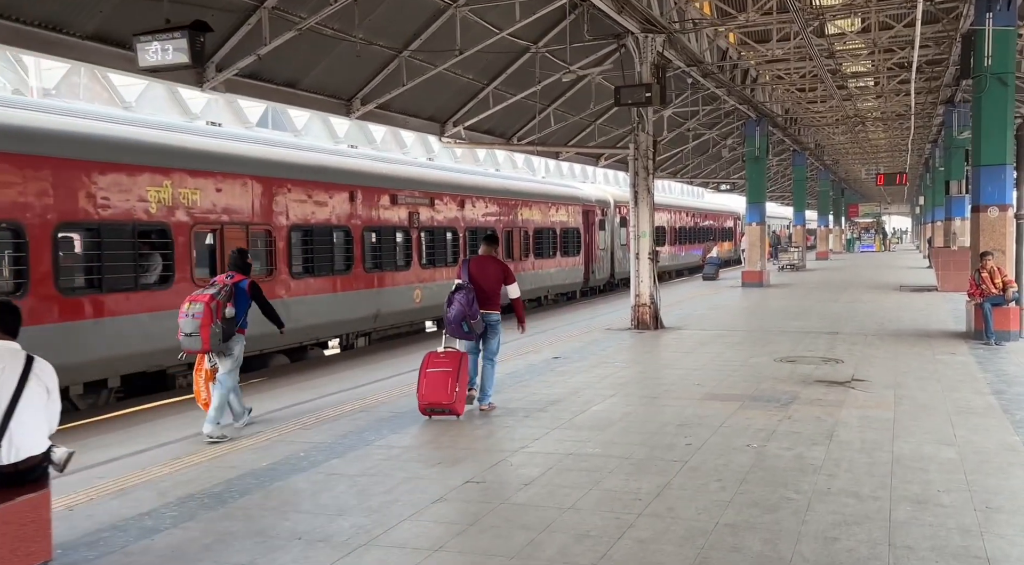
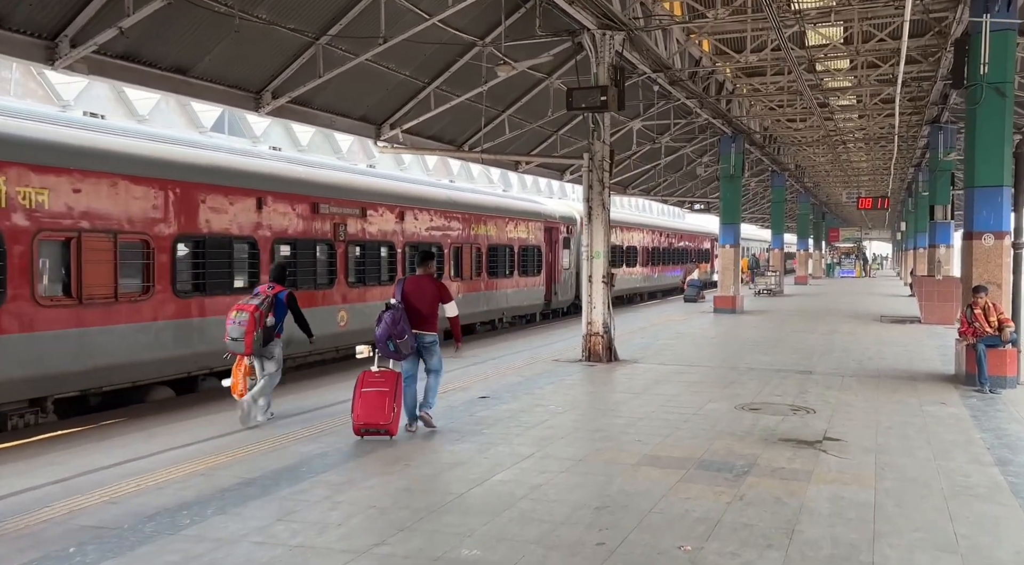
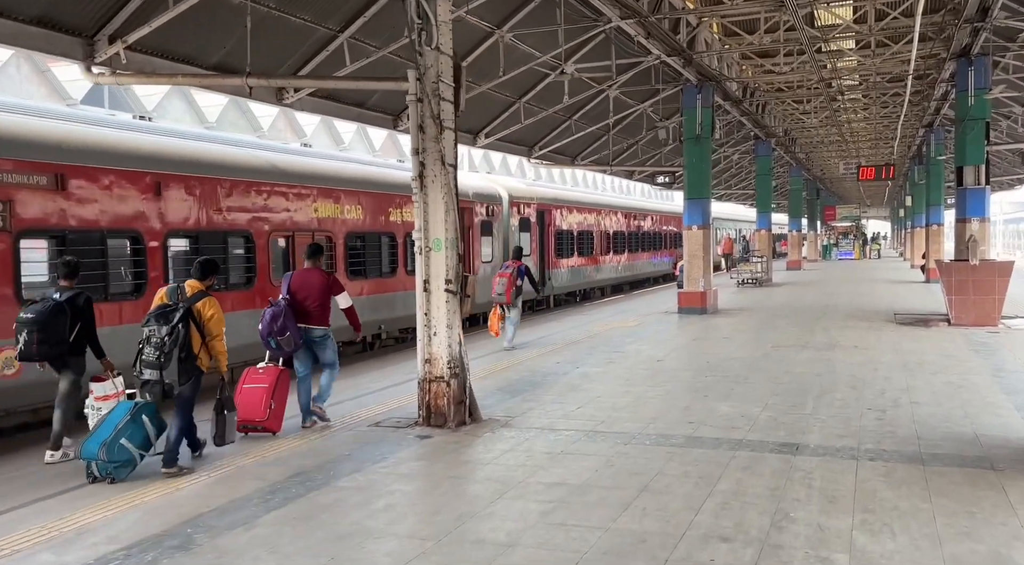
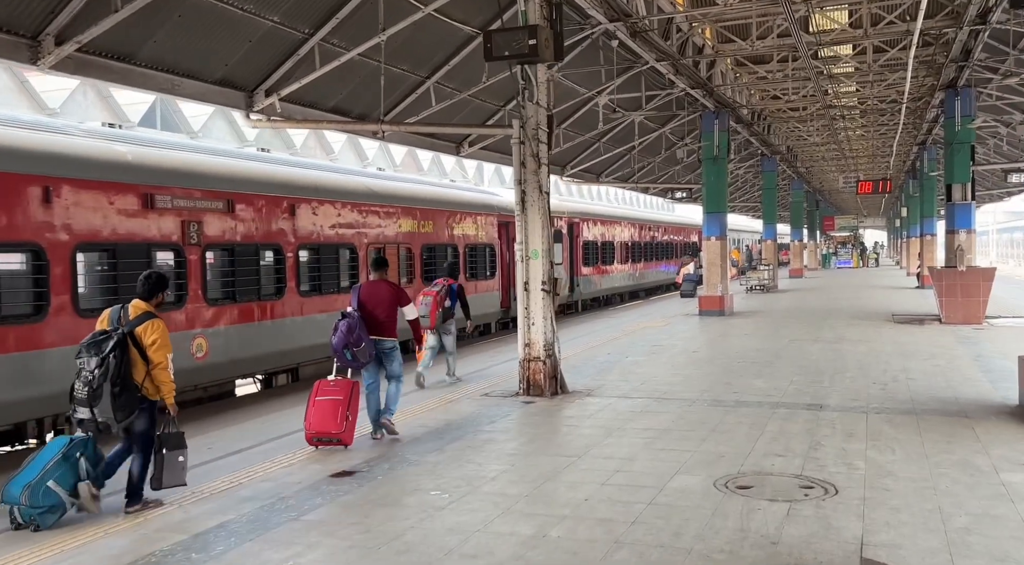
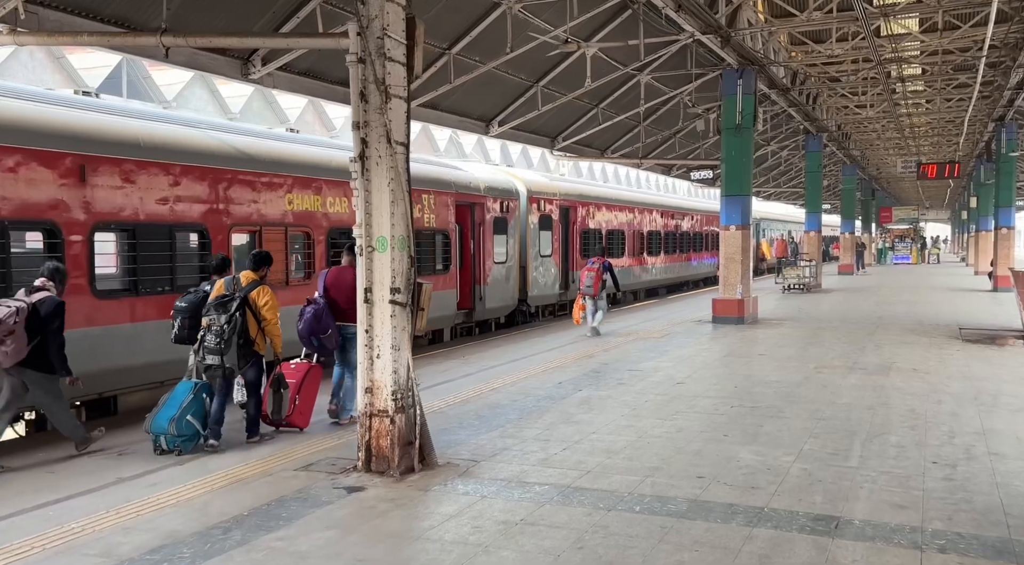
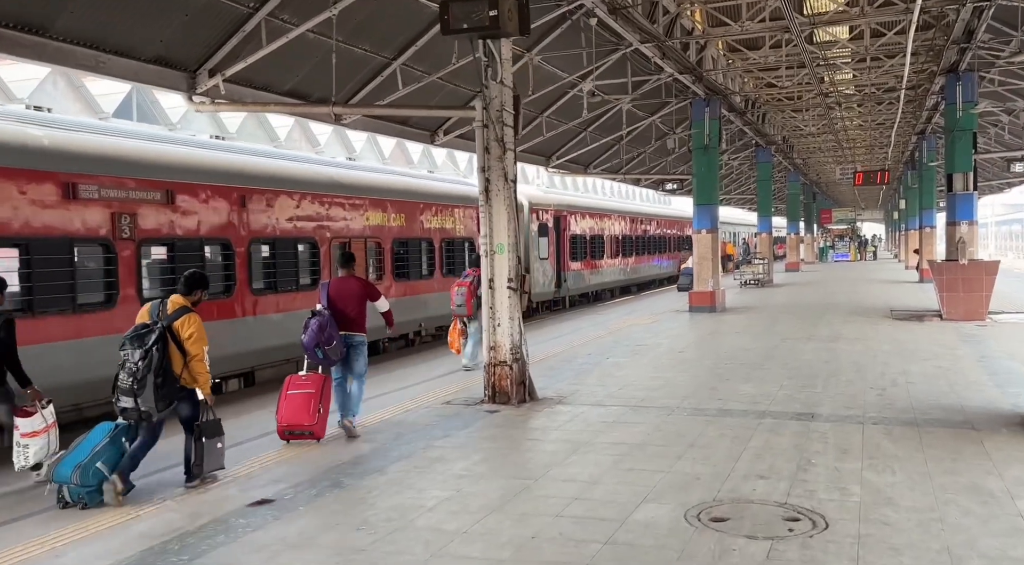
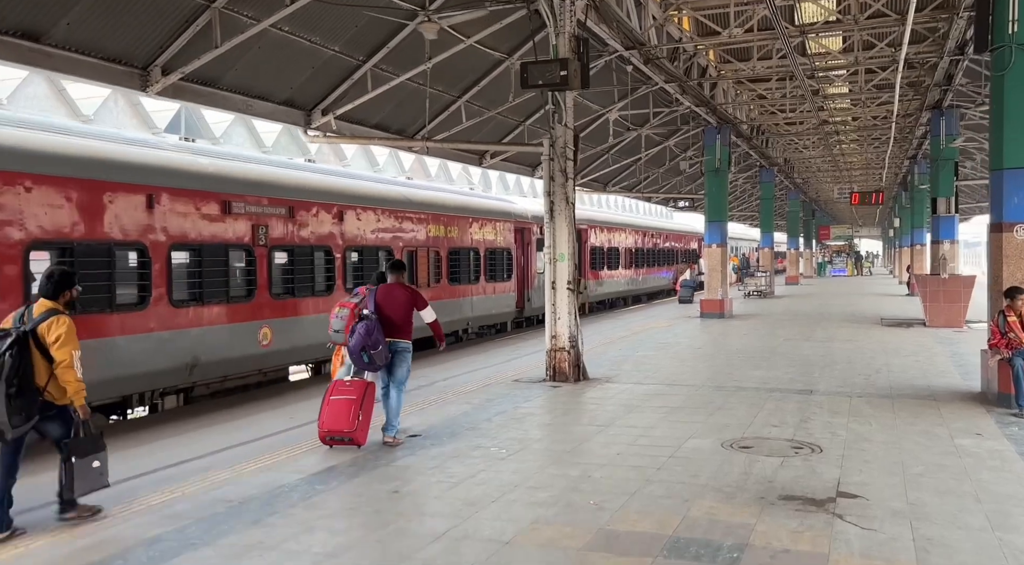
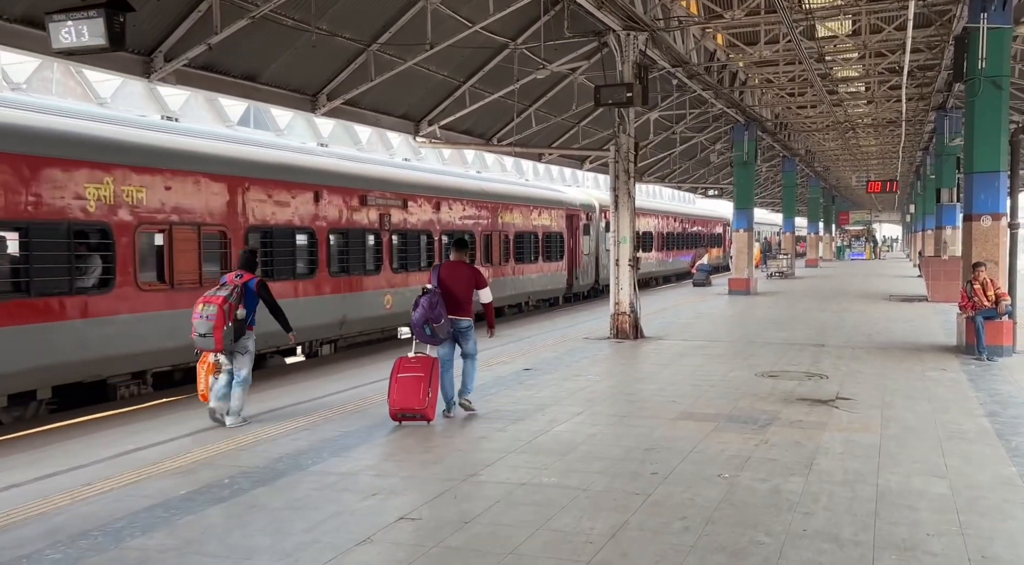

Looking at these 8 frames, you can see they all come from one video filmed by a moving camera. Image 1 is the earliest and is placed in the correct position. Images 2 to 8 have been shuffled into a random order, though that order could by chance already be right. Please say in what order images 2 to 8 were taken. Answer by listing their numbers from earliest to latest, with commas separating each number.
8, 2, 7, 4, 6, 3, 5
